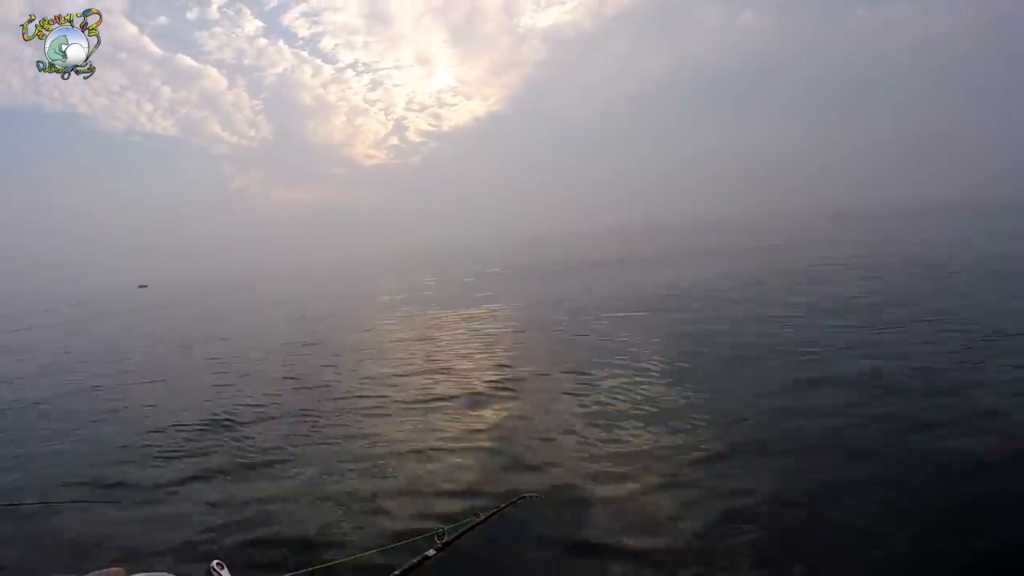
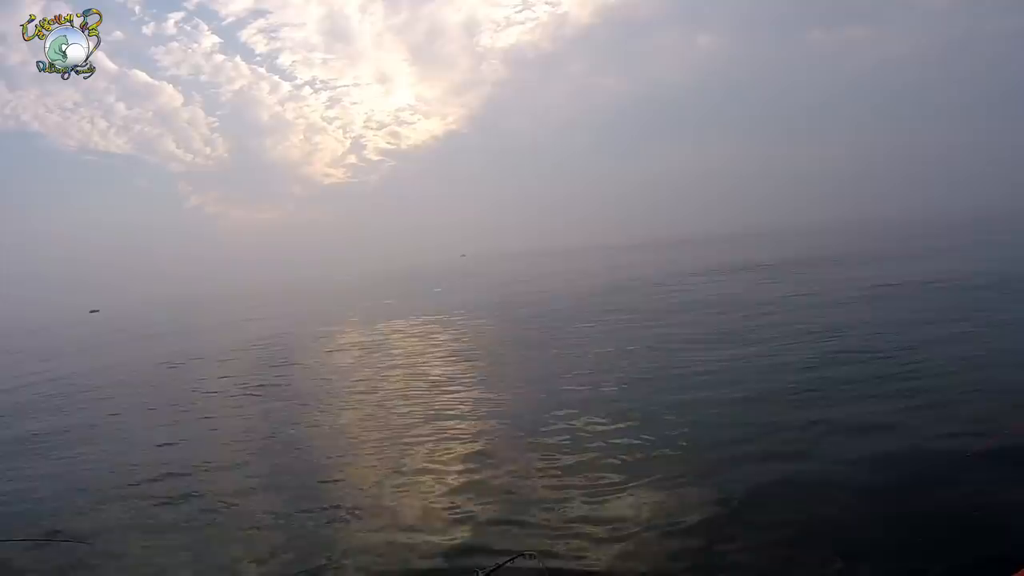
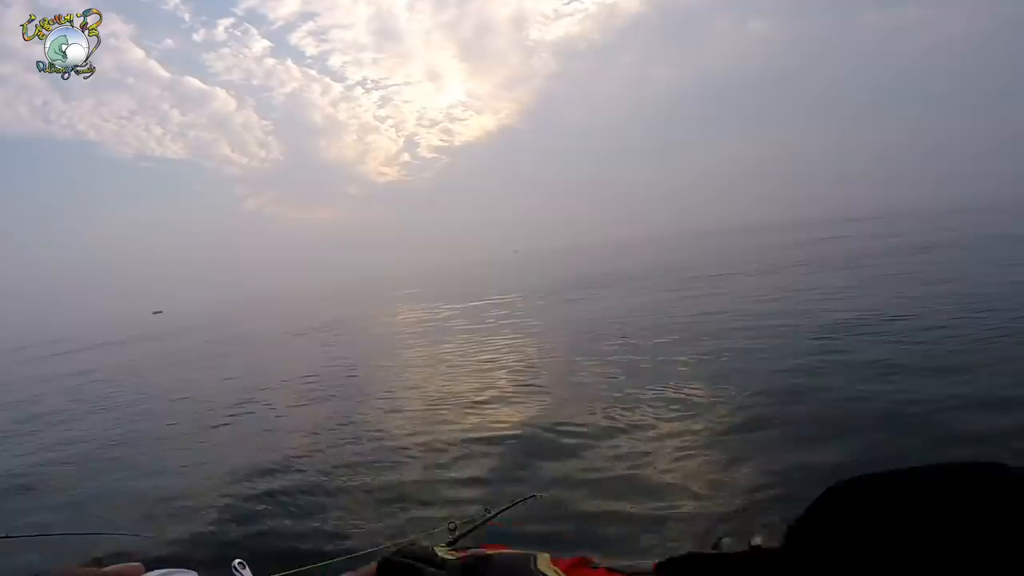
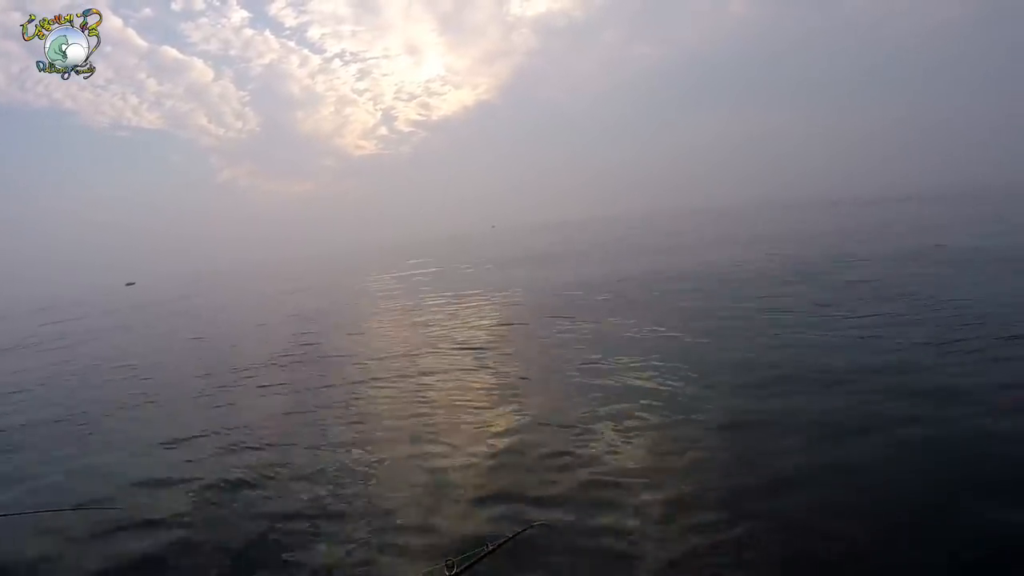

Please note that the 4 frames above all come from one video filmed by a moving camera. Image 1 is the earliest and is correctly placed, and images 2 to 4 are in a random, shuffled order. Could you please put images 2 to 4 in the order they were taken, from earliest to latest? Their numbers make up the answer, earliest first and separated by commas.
3, 4, 2
